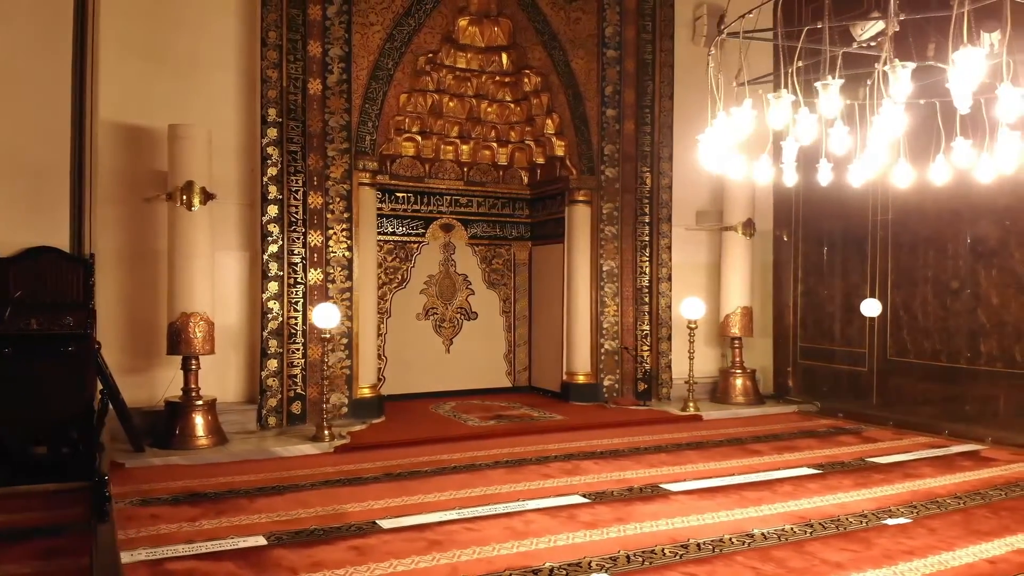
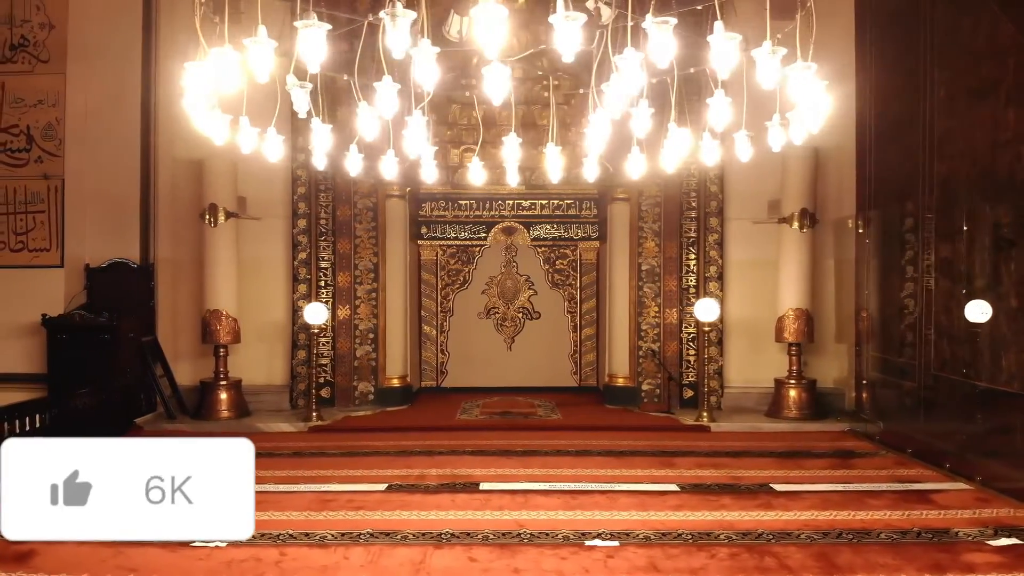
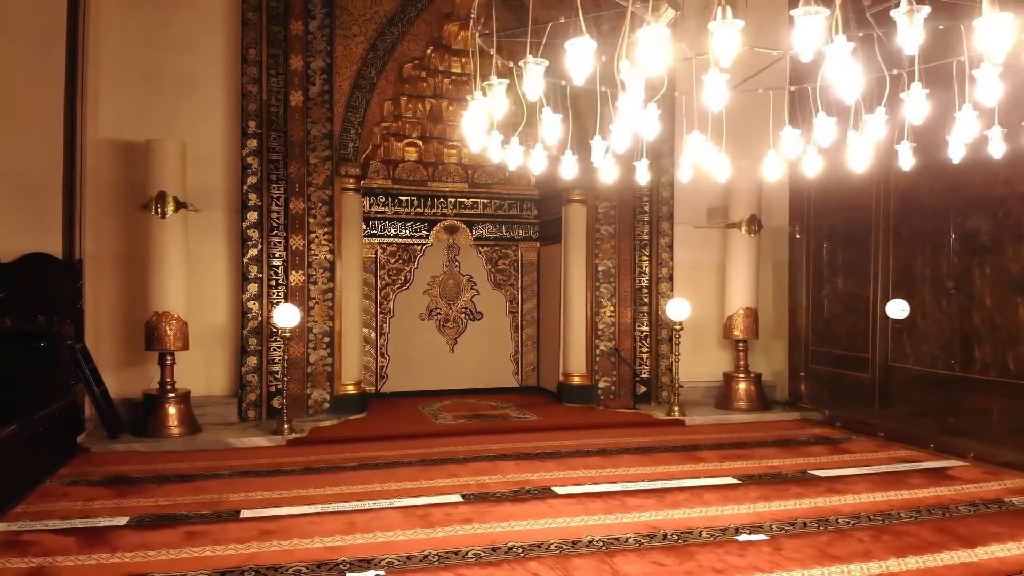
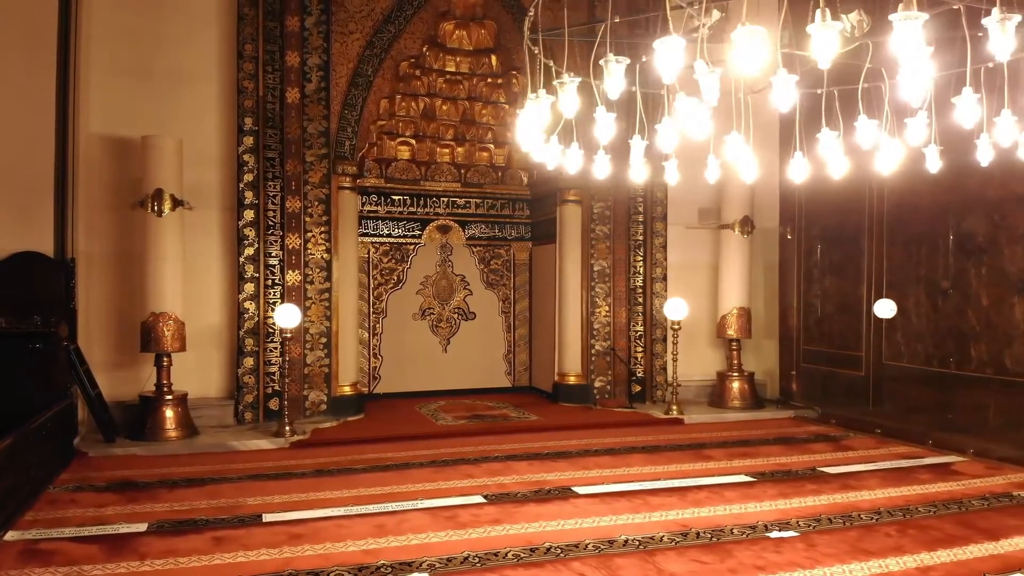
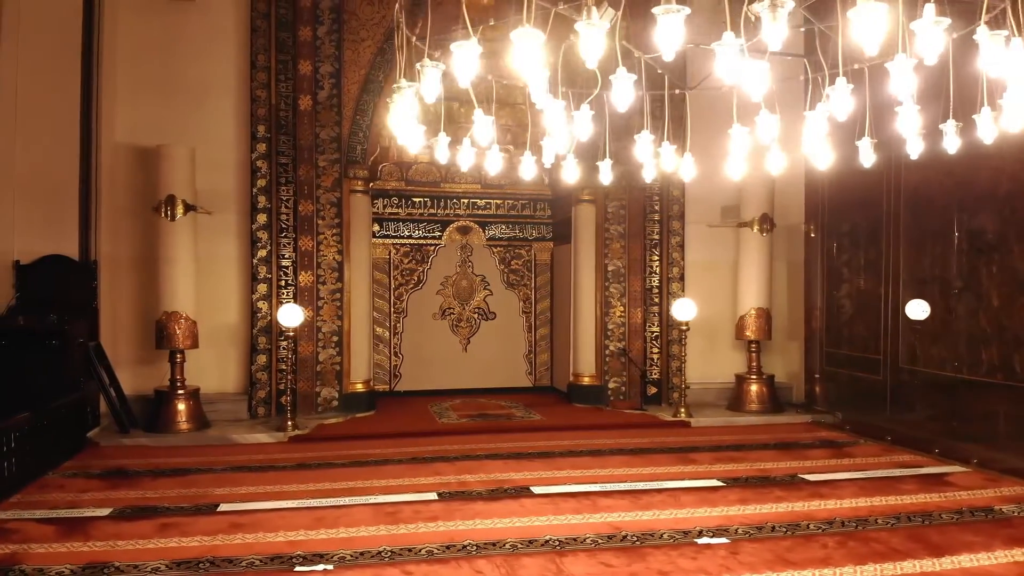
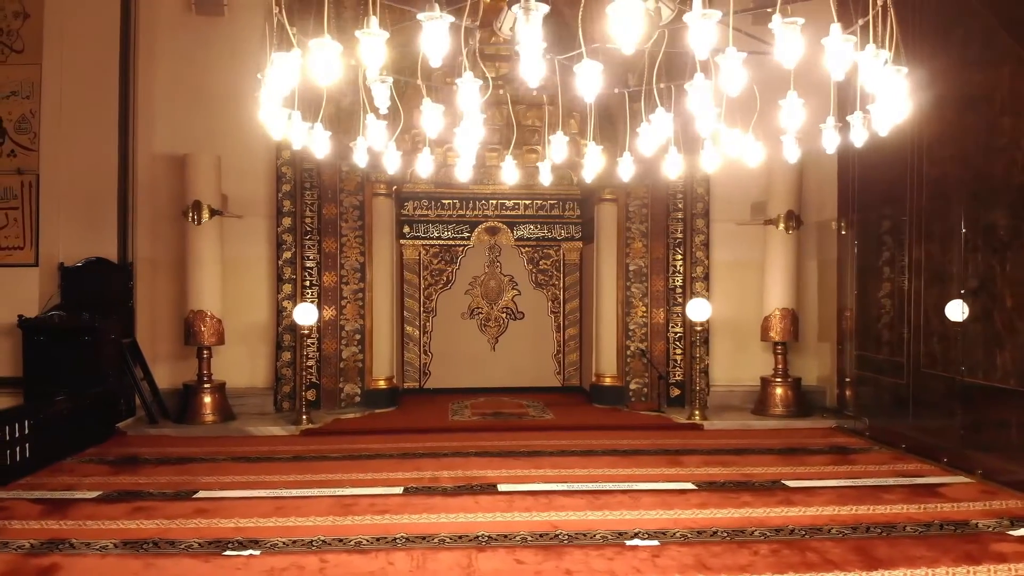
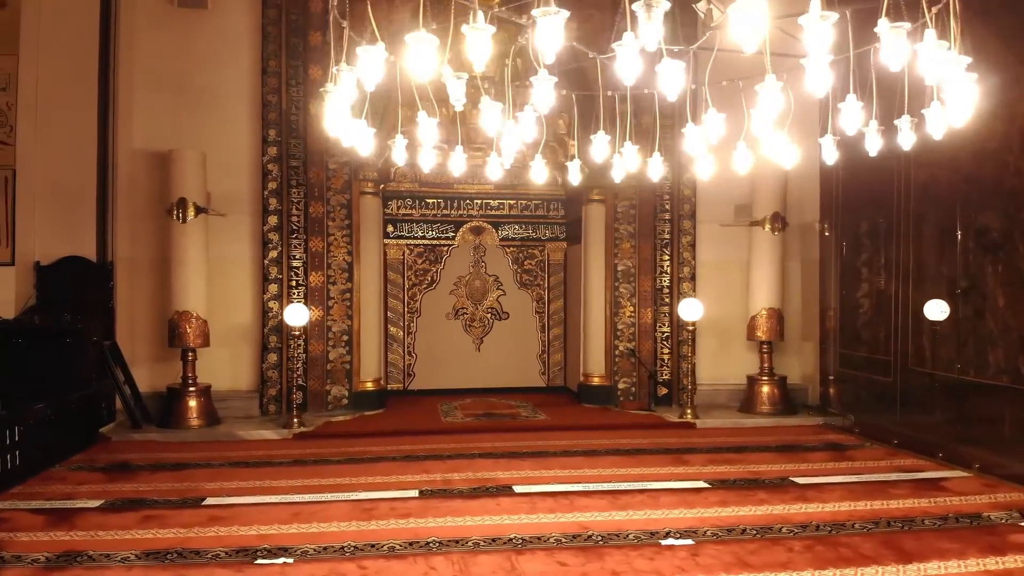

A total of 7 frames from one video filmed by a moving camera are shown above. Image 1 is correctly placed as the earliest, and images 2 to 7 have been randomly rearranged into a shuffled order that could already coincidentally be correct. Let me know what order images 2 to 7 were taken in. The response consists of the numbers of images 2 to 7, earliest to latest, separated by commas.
4, 3, 5, 7, 6, 2
